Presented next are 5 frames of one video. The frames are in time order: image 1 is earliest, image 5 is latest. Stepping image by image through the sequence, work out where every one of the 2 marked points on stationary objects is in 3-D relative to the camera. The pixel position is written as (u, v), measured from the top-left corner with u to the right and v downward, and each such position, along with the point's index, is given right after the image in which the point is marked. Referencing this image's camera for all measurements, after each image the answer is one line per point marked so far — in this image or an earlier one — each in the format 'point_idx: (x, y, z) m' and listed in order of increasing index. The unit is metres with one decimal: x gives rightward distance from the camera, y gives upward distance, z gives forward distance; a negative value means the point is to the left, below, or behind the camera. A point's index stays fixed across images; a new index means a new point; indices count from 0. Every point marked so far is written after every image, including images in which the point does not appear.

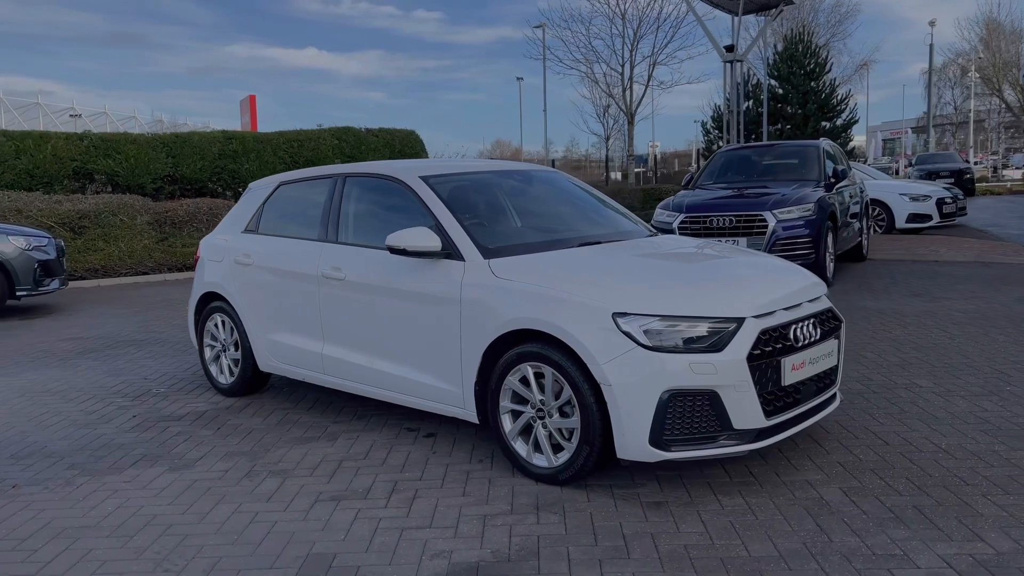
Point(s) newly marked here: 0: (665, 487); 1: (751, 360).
0: (+0.7, -1.0, +4.1) m
1: (+1.1, -0.3, +4.0) m
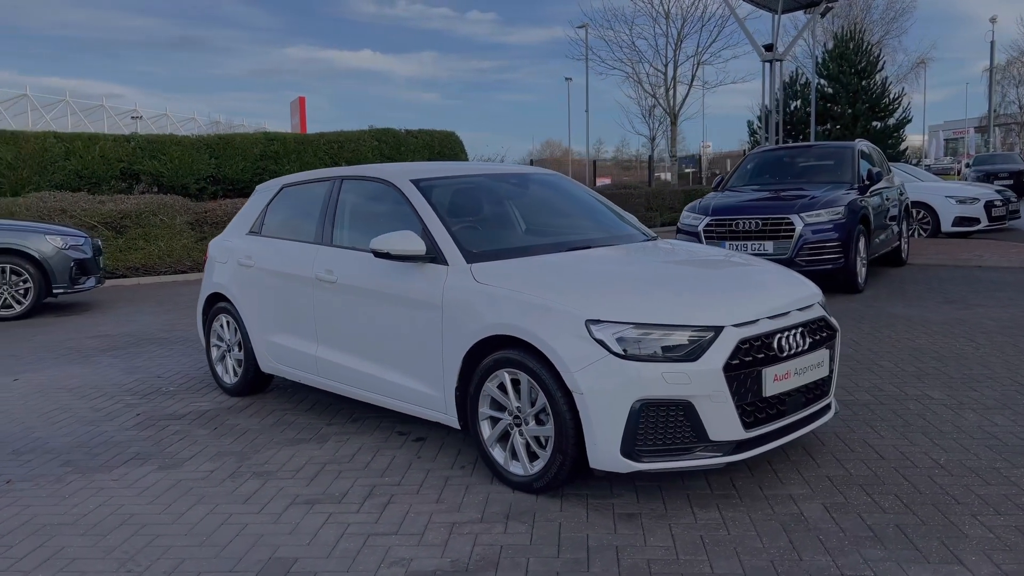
0: (+0.6, -1.0, +4.1) m
1: (+1.0, -0.4, +3.9) m
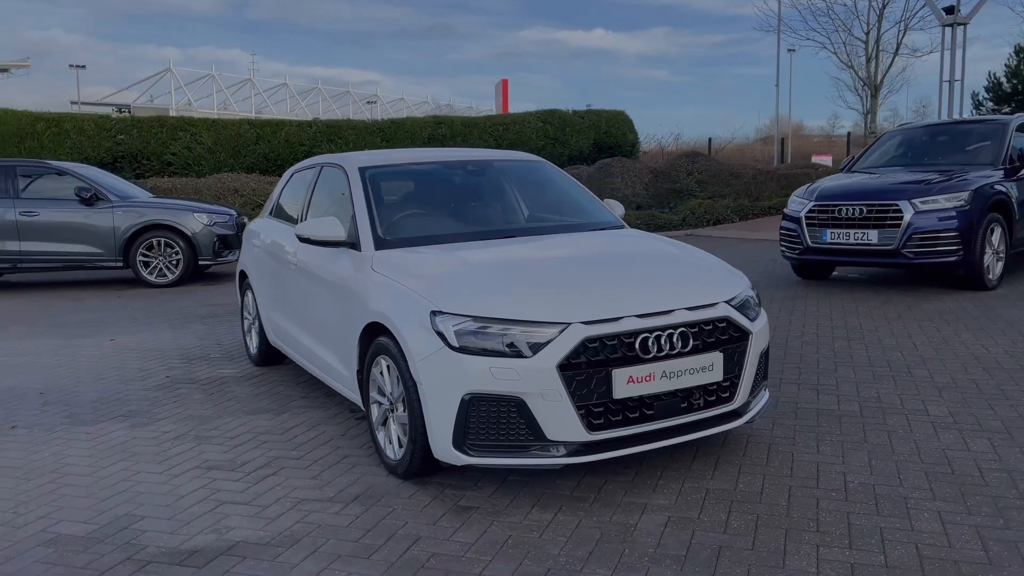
0: (-0.1, -1.0, +4.0) m
1: (+0.2, -0.4, +3.7) m
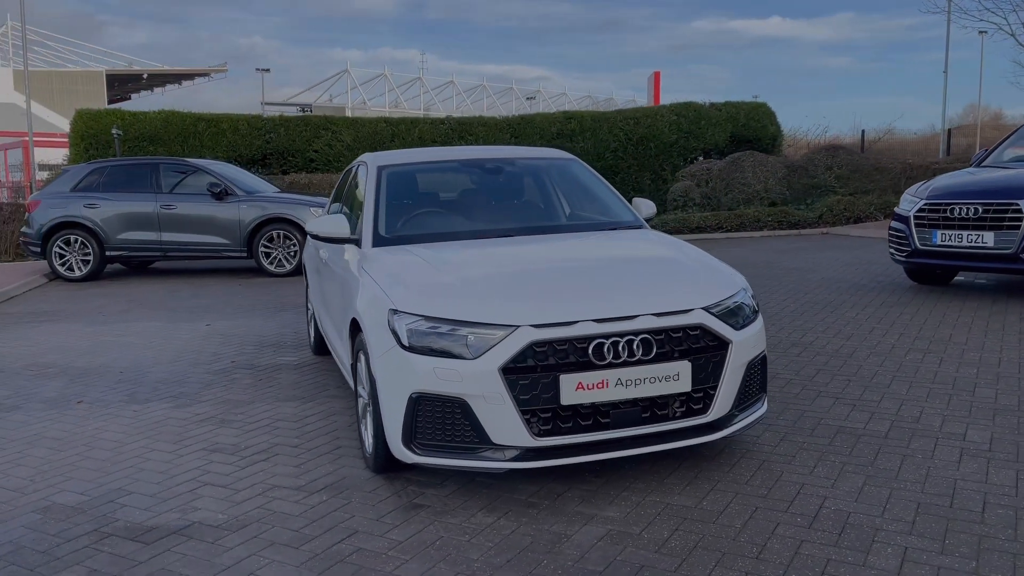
0: (-0.3, -1.0, +4.0) m
1: (0.0, -0.4, +3.6) m
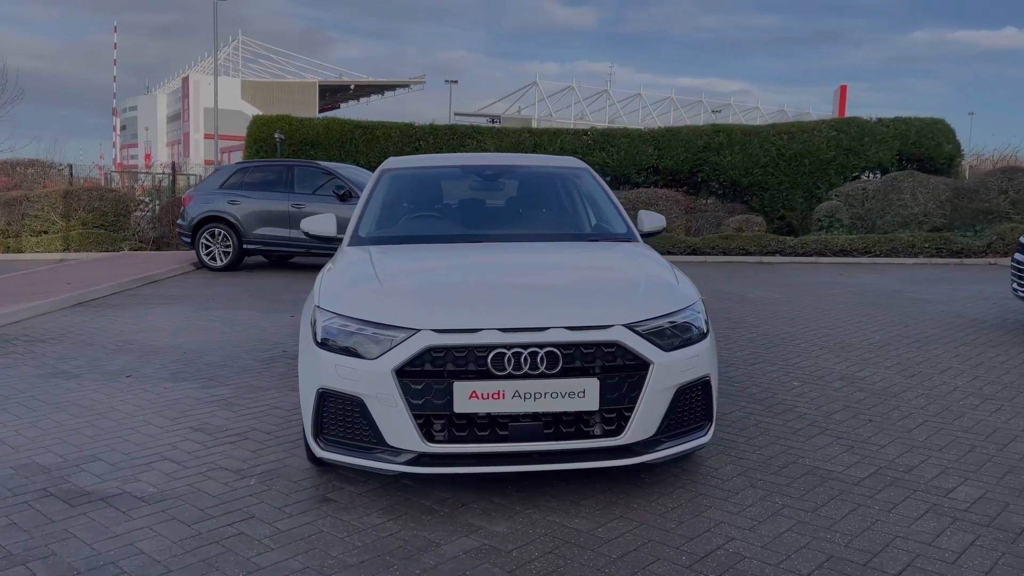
0: (-0.7, -1.0, +4.0) m
1: (-0.5, -0.4, +3.6) m
